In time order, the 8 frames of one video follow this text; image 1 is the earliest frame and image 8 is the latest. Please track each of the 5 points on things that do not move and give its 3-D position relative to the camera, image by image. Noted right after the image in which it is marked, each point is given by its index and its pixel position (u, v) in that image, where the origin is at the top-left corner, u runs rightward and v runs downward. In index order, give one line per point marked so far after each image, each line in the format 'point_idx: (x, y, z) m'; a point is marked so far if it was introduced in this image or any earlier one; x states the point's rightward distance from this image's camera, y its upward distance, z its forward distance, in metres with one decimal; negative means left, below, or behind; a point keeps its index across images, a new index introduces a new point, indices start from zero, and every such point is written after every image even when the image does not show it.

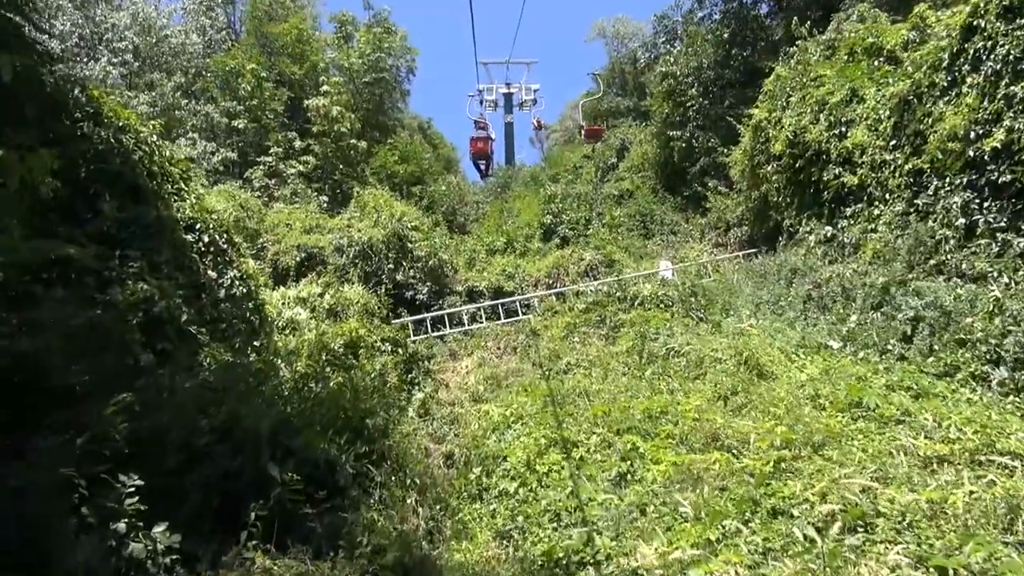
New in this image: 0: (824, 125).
0: (+4.0, +2.1, +9.4) m
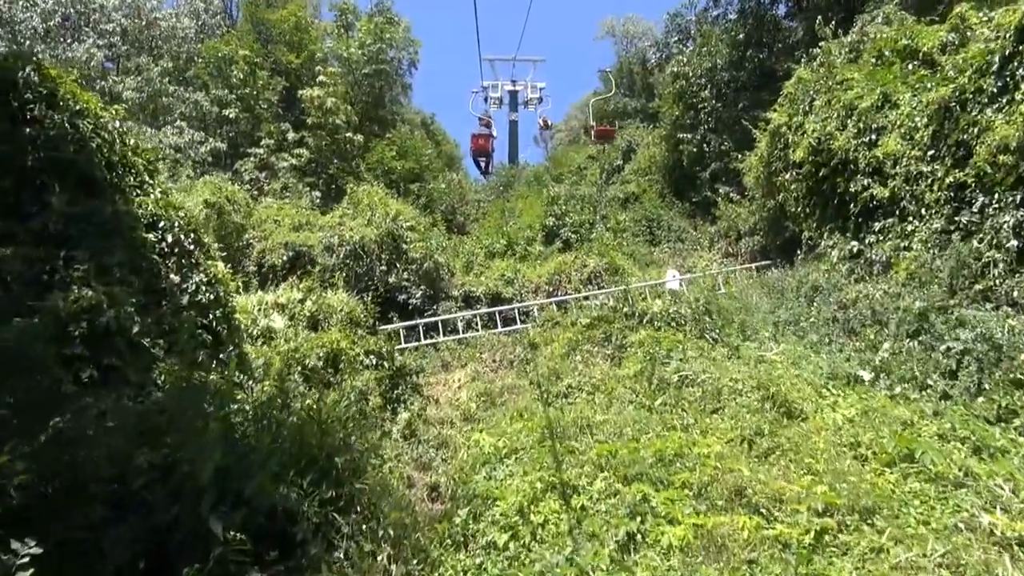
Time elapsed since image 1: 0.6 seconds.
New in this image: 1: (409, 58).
0: (+4.1, +1.9, +8.7) m
1: (-2.7, +6.1, +19.1) m
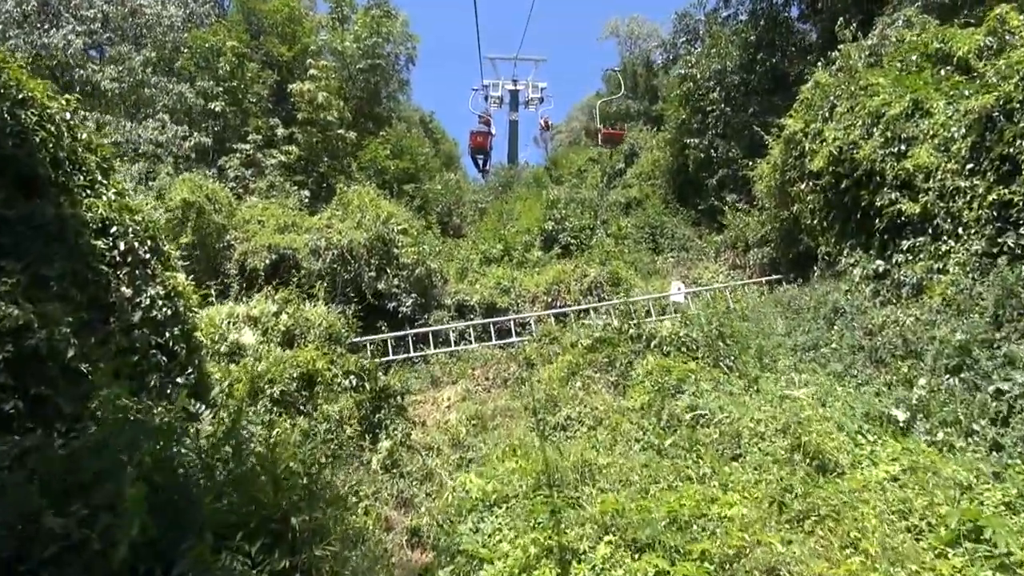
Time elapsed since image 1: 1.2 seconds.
0: (+4.1, +1.6, +8.0) m
1: (-2.7, +6.0, +18.5) m
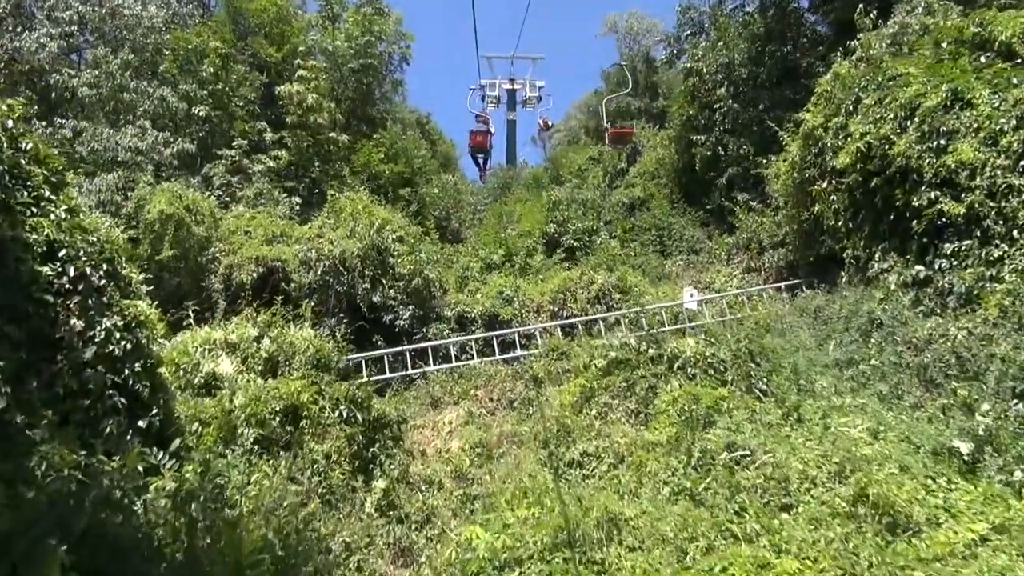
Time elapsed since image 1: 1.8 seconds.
0: (+4.1, +1.6, +7.3) m
1: (-2.8, +5.8, +17.8) m
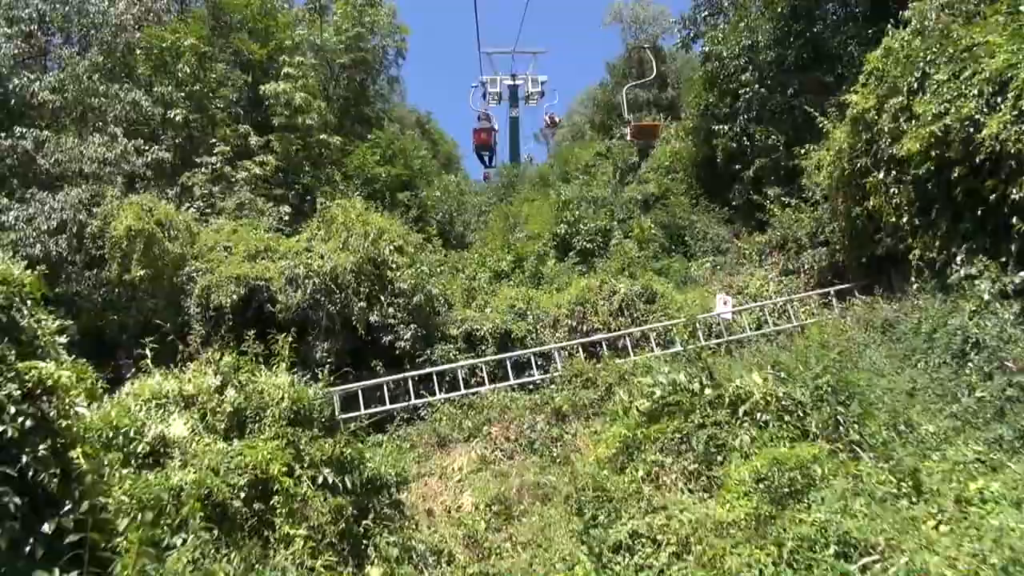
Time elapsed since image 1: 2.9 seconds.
0: (+4.2, +1.5, +6.1) m
1: (-2.7, +5.5, +16.6) m
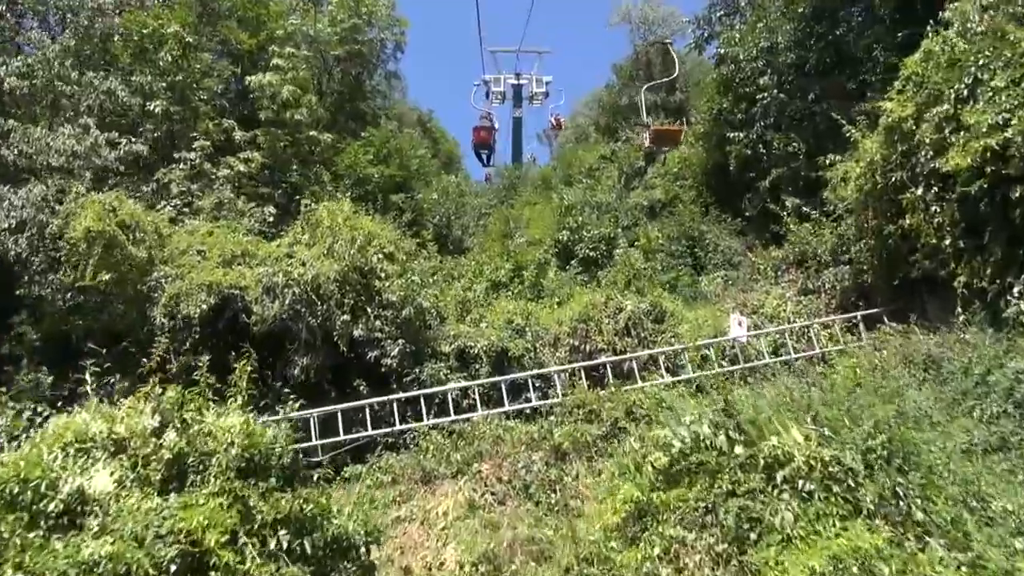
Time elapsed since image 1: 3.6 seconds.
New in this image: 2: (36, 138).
0: (+4.2, +1.2, +5.3) m
1: (-2.6, +5.4, +15.8) m
2: (-6.5, +2.1, +9.9) m
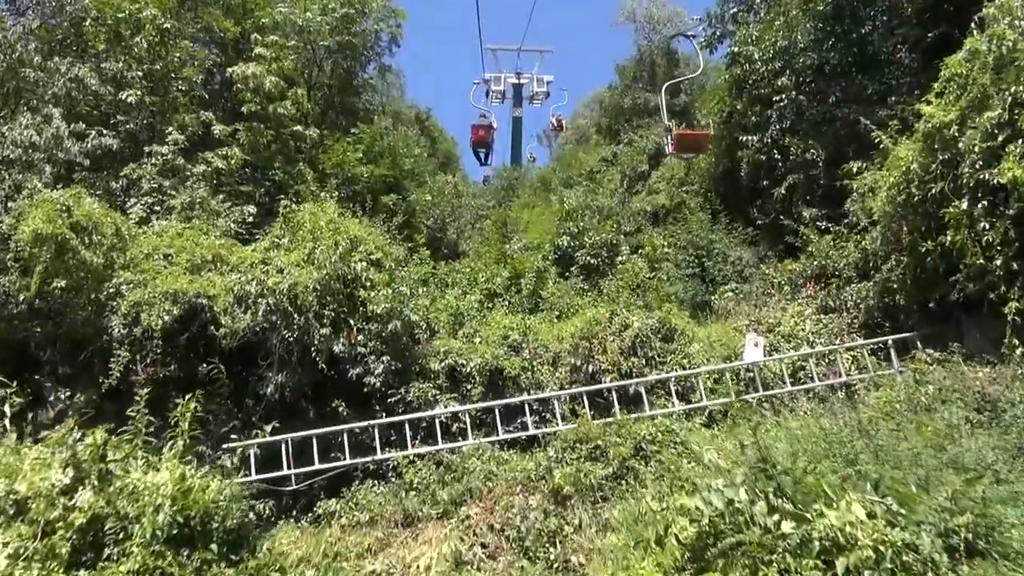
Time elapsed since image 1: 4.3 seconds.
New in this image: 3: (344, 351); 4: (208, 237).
0: (+4.2, +0.9, +4.5) m
1: (-2.6, +5.3, +15.0) m
2: (-6.5, +2.0, +9.0) m
3: (-1.9, -0.7, +8.1) m
4: (-3.7, +0.6, +8.9) m
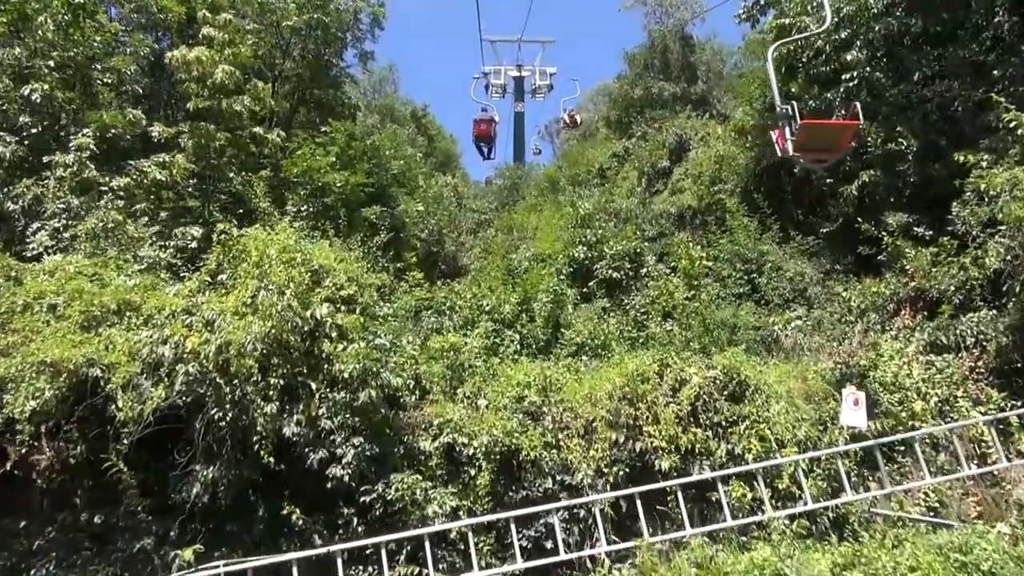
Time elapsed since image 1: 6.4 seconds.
0: (+4.3, +0.6, +2.2) m
1: (-2.5, +4.8, +12.7) m
2: (-6.4, +1.4, +6.8) m
3: (-1.7, -1.2, +5.8) m
4: (-3.6, +0.1, +6.6) m
